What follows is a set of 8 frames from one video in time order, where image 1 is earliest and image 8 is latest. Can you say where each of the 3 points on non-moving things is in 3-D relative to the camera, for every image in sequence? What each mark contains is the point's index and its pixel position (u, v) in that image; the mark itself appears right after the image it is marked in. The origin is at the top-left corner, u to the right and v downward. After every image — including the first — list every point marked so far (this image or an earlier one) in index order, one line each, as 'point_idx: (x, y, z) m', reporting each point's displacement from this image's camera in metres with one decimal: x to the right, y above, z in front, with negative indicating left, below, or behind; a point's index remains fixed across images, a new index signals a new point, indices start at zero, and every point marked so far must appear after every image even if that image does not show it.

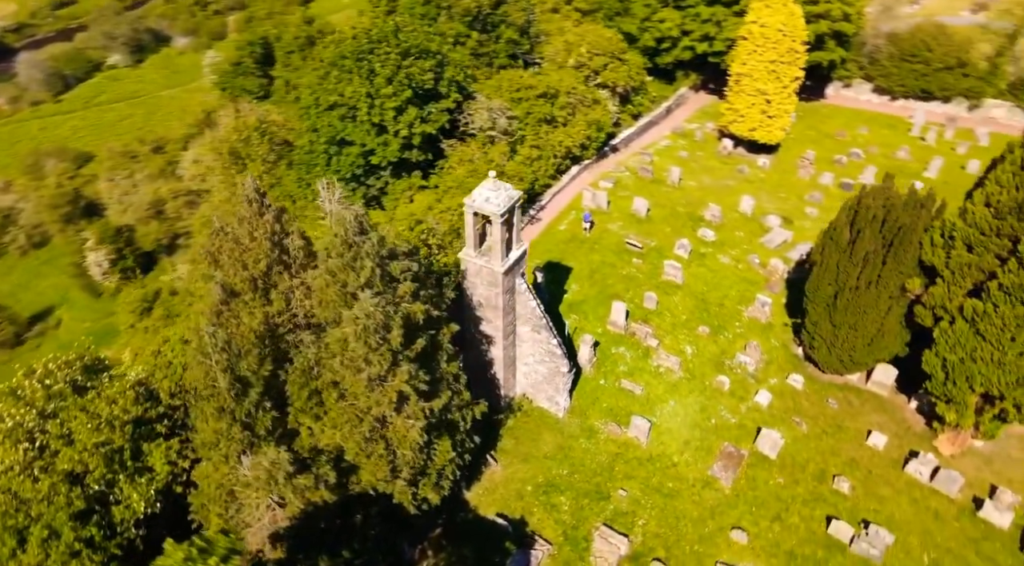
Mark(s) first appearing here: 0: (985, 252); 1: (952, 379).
0: (+11.6, +0.7, +16.0) m
1: (+11.4, -2.5, +17.1) m
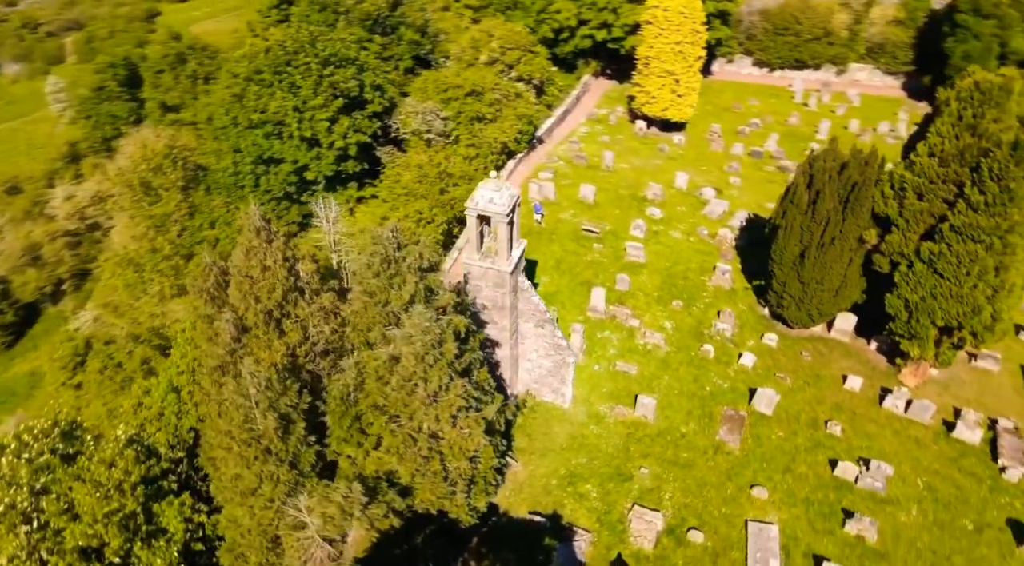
0: (+11.4, +2.2, +17.7) m
1: (+11.4, -1.0, +18.7) m
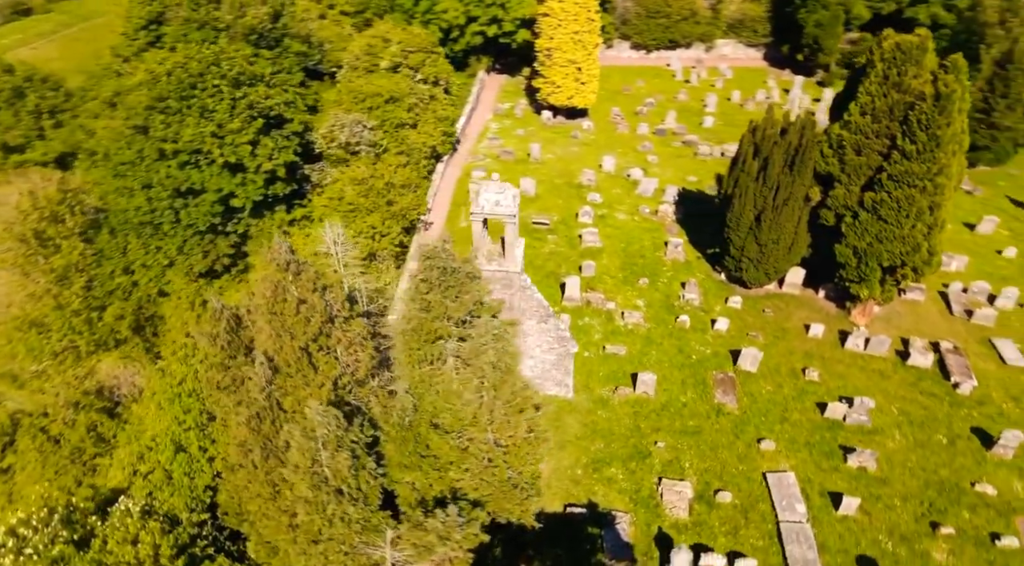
0: (+10.6, +3.8, +19.4) m
1: (+10.9, +0.6, +20.5) m
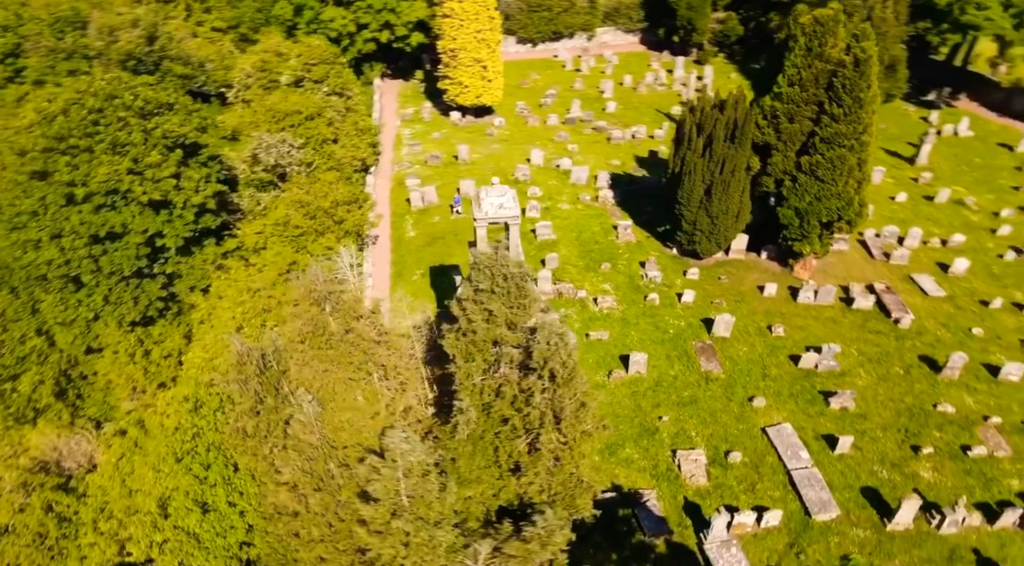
0: (+9.3, +5.2, +21.0) m
1: (+9.8, +2.1, +22.2) m
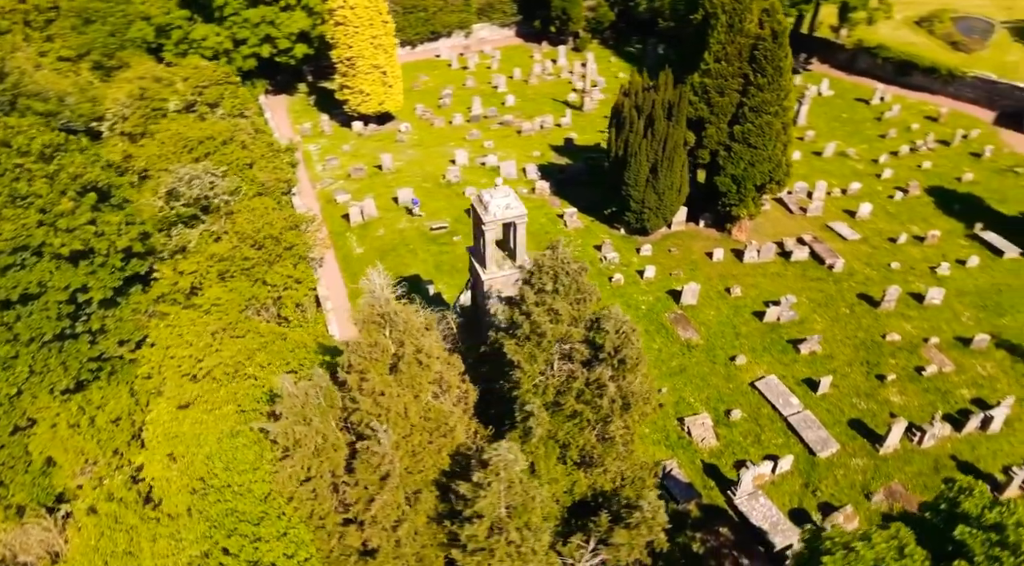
0: (+7.4, +6.5, +22.4) m
1: (+8.2, +3.4, +23.7) m
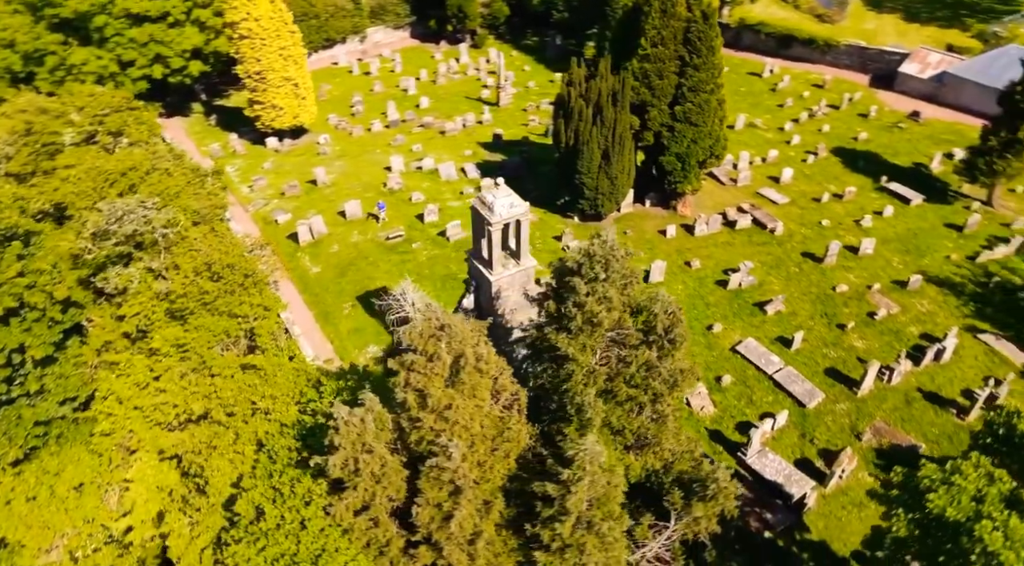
0: (+5.6, +7.3, +23.3) m
1: (+6.5, +4.4, +24.7) m
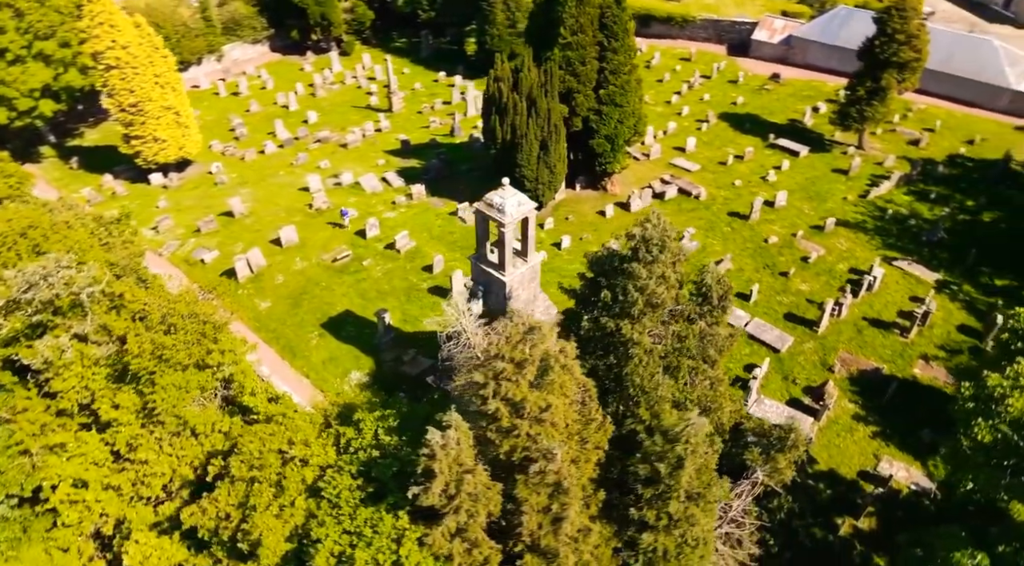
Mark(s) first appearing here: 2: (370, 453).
0: (+2.9, +8.1, +24.0) m
1: (+4.0, +5.3, +25.6) m
2: (-2.6, -3.1, +12.0) m
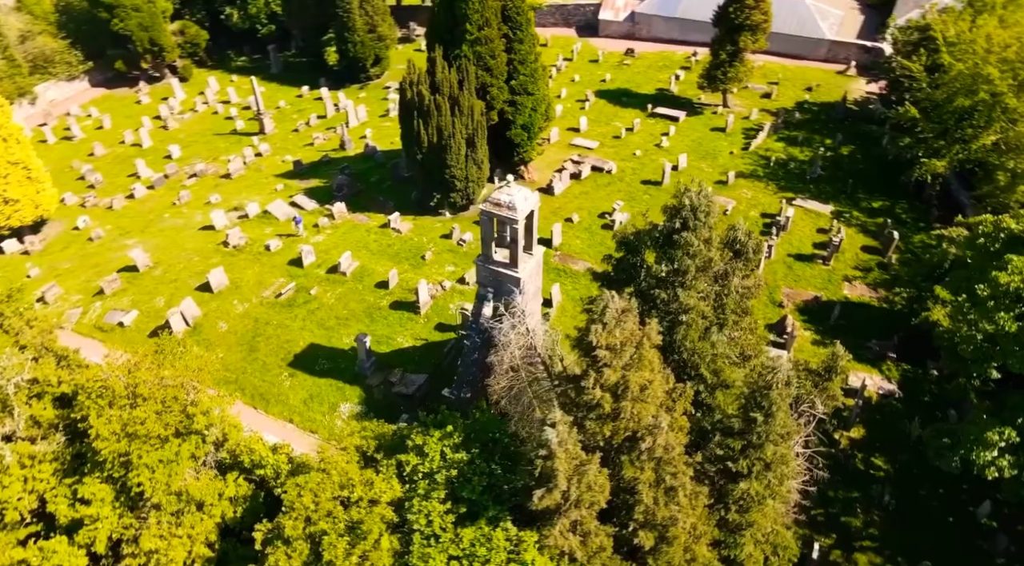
0: (-0.4, +8.4, +24.3) m
1: (+0.8, +5.9, +26.2) m
2: (-1.1, -3.4, +11.7) m
